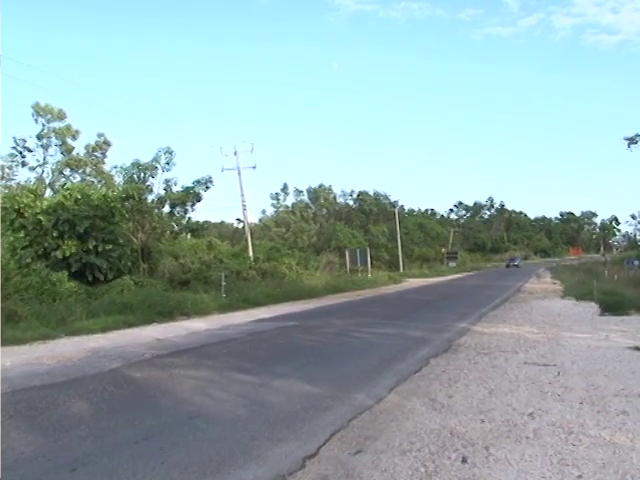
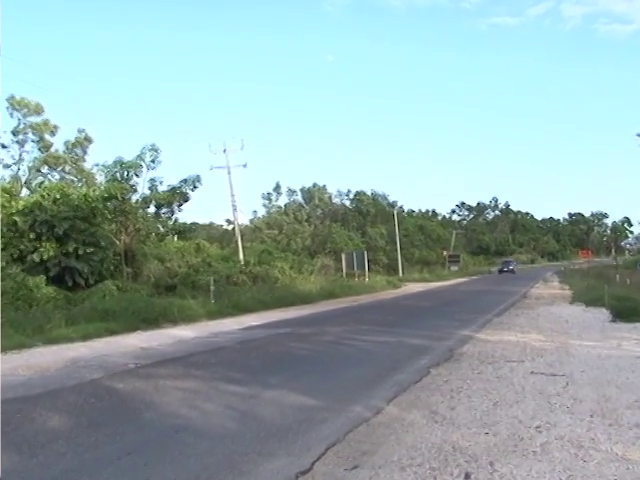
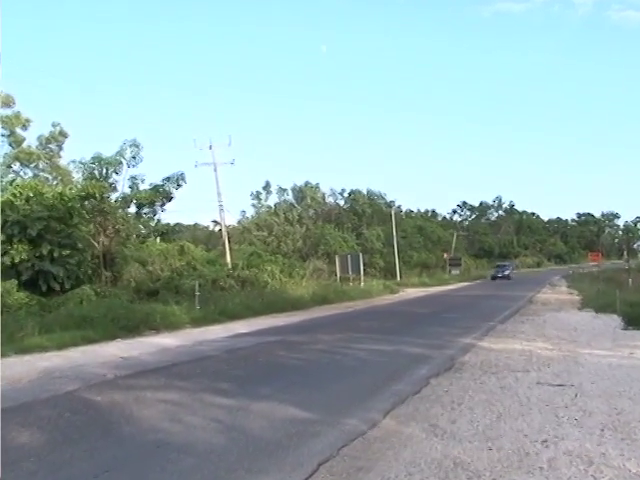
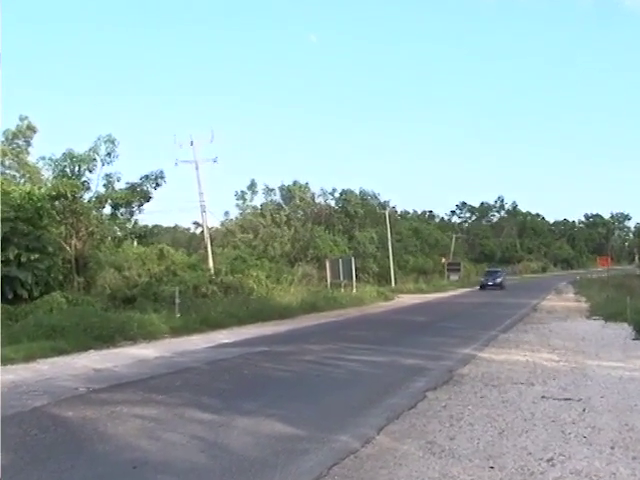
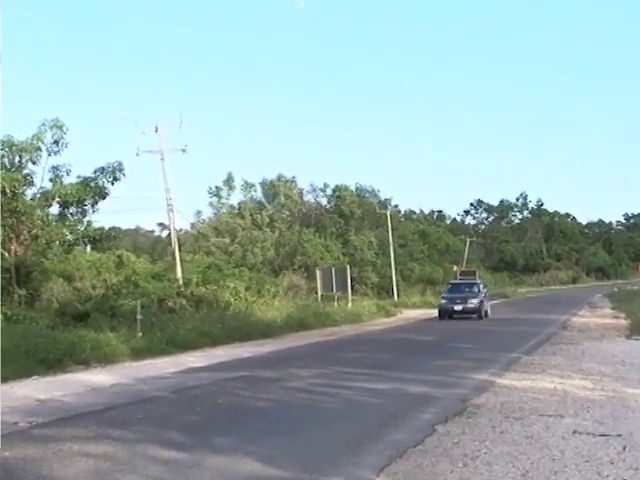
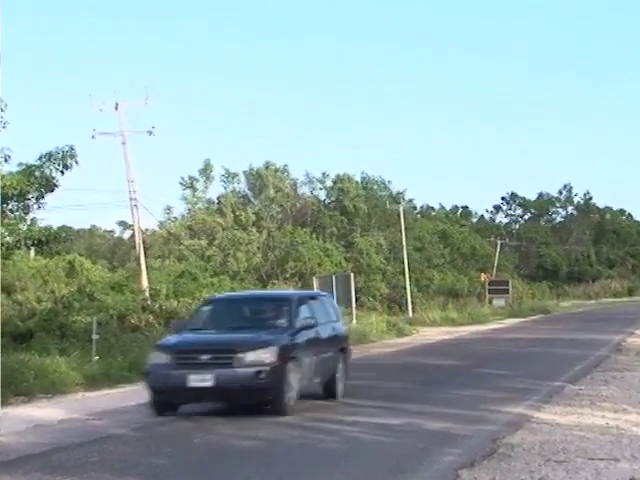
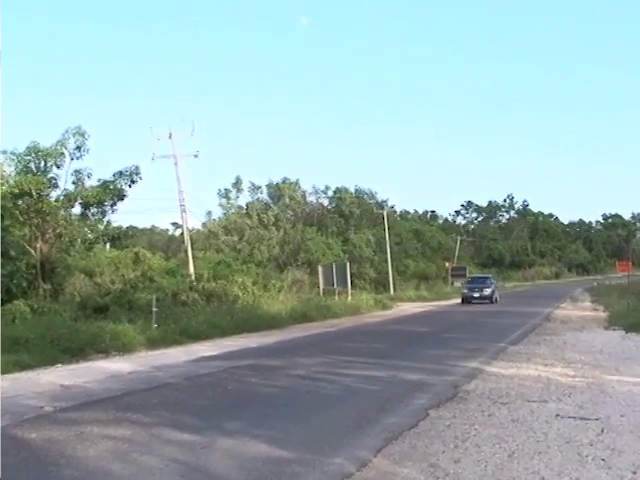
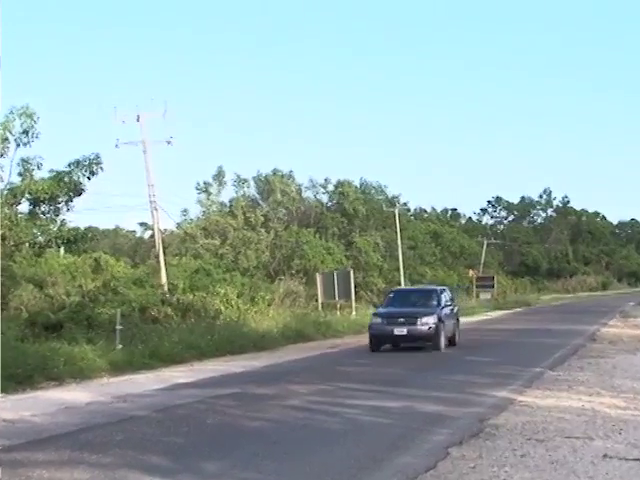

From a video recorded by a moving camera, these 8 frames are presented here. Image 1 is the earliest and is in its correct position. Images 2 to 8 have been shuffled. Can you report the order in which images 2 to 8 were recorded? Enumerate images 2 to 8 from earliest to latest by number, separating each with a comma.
2, 3, 4, 7, 5, 8, 6
